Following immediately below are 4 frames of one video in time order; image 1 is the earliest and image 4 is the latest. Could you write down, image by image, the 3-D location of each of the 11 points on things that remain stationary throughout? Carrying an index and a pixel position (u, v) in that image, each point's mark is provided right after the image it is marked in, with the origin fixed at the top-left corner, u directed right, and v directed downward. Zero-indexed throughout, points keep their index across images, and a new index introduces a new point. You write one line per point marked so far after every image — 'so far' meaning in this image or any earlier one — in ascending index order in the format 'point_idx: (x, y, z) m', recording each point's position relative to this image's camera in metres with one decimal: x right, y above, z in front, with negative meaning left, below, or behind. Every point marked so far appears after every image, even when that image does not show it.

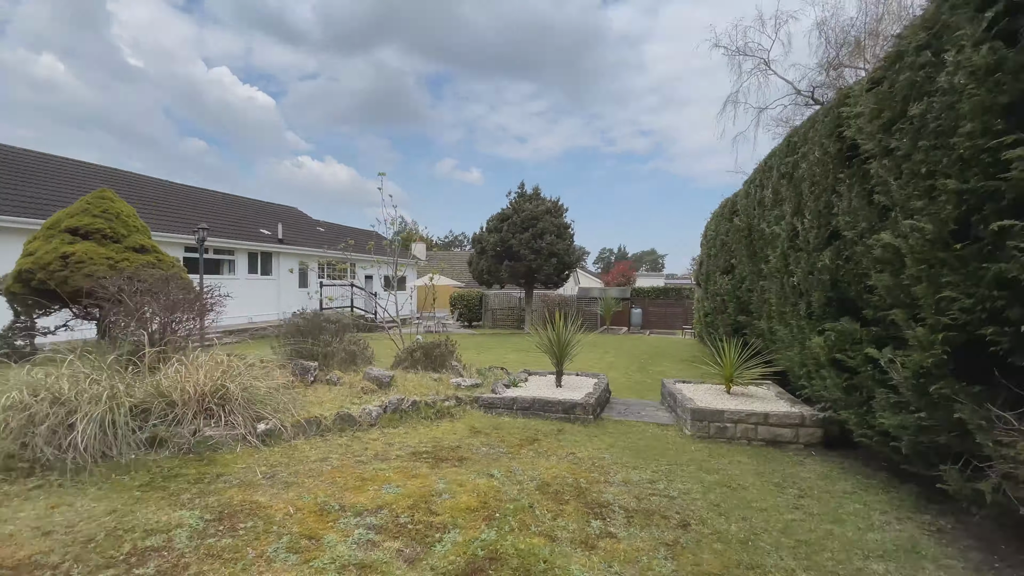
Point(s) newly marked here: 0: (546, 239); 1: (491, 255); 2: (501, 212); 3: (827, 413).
0: (+1.3, +1.8, +17.6) m
1: (-0.9, +1.3, +18.0) m
2: (-0.4, +3.0, +18.3) m
3: (+3.2, -1.3, +4.9) m
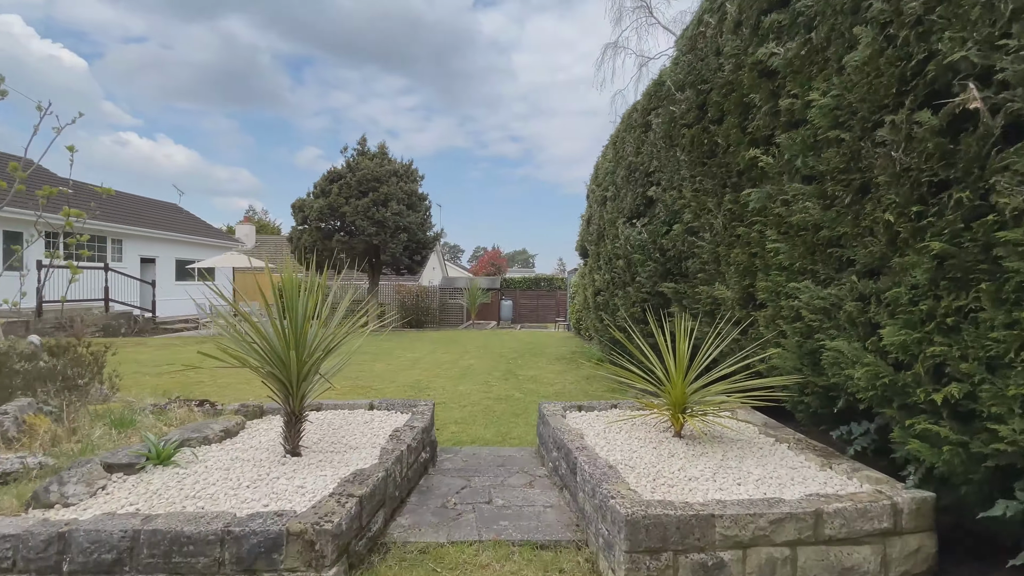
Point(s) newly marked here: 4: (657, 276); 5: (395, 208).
0: (-3.5, +2.3, +13.6) m
1: (-5.6, +1.8, +13.4) m
2: (-5.3, +3.5, +13.8) m
3: (+1.7, -0.8, +1.8) m
4: (+1.3, +0.1, +4.2) m
5: (-3.4, +2.3, +13.6) m
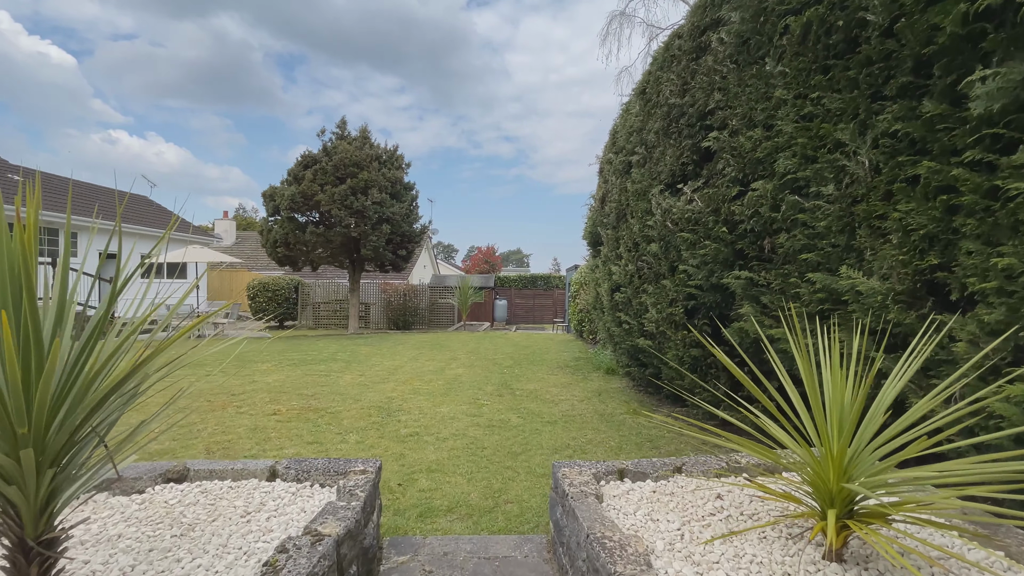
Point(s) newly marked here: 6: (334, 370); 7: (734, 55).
0: (-3.6, +2.4, +12.2) m
1: (-5.8, +1.8, +12.0) m
2: (-5.5, +3.6, +12.4) m
3: (+1.7, -0.7, +0.5) m
4: (+1.2, +0.2, +2.9) m
5: (-3.5, +2.4, +12.3) m
6: (-2.6, -1.2, +6.9) m
7: (+1.2, +1.3, +2.6) m
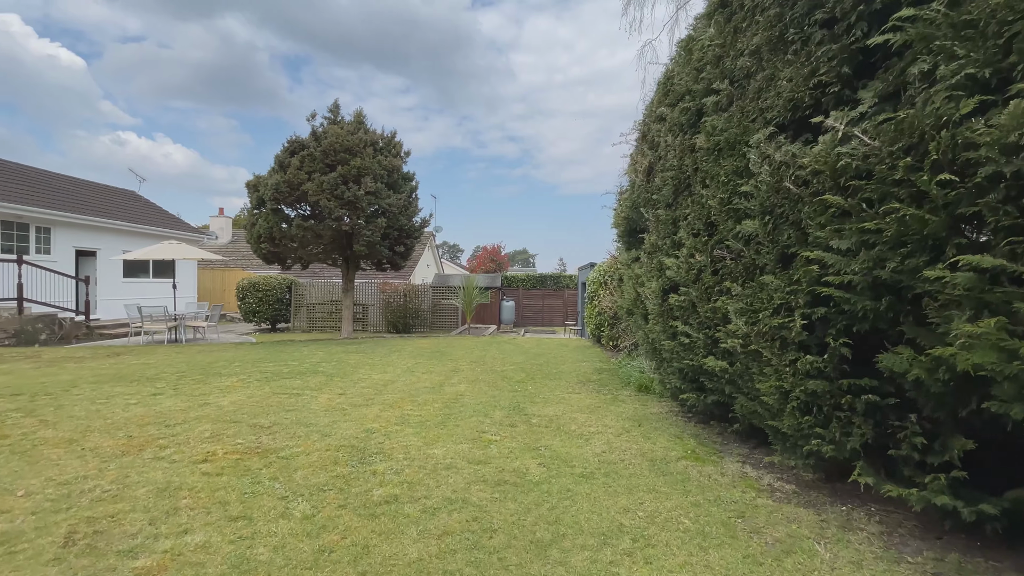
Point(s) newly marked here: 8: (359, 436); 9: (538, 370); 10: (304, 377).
0: (-3.4, +2.4, +11.0) m
1: (-5.6, +1.8, +10.9) m
2: (-5.2, +3.6, +11.3) m
3: (+1.8, -0.7, -0.7) m
4: (+1.3, +0.2, +1.6) m
5: (-3.3, +2.4, +11.1) m
6: (-2.5, -1.2, +5.7) m
7: (+1.3, +1.3, +1.4) m
8: (-1.3, -1.2, +3.9) m
9: (+0.4, -1.2, +7.0) m
10: (-2.9, -1.2, +6.5) m
